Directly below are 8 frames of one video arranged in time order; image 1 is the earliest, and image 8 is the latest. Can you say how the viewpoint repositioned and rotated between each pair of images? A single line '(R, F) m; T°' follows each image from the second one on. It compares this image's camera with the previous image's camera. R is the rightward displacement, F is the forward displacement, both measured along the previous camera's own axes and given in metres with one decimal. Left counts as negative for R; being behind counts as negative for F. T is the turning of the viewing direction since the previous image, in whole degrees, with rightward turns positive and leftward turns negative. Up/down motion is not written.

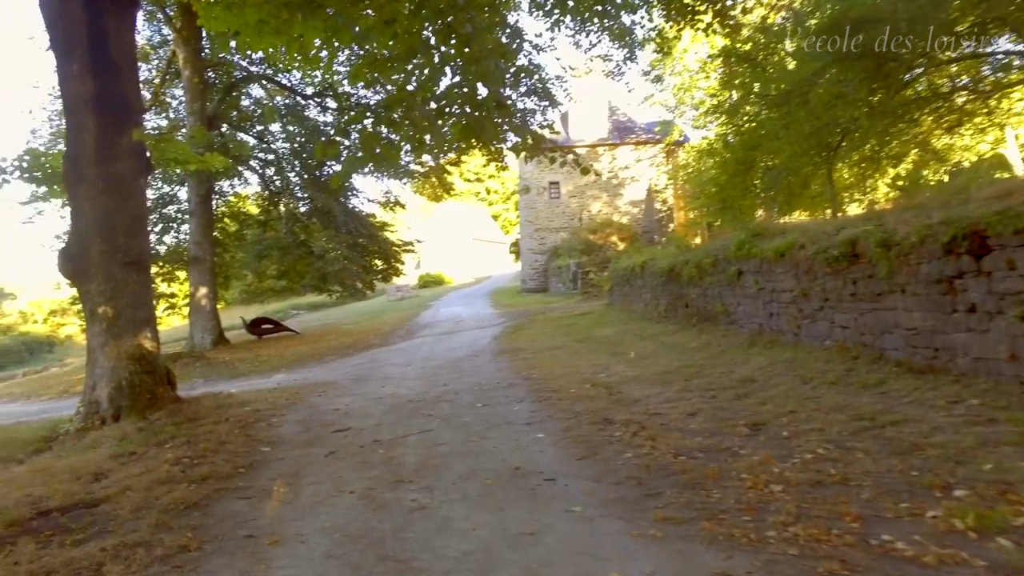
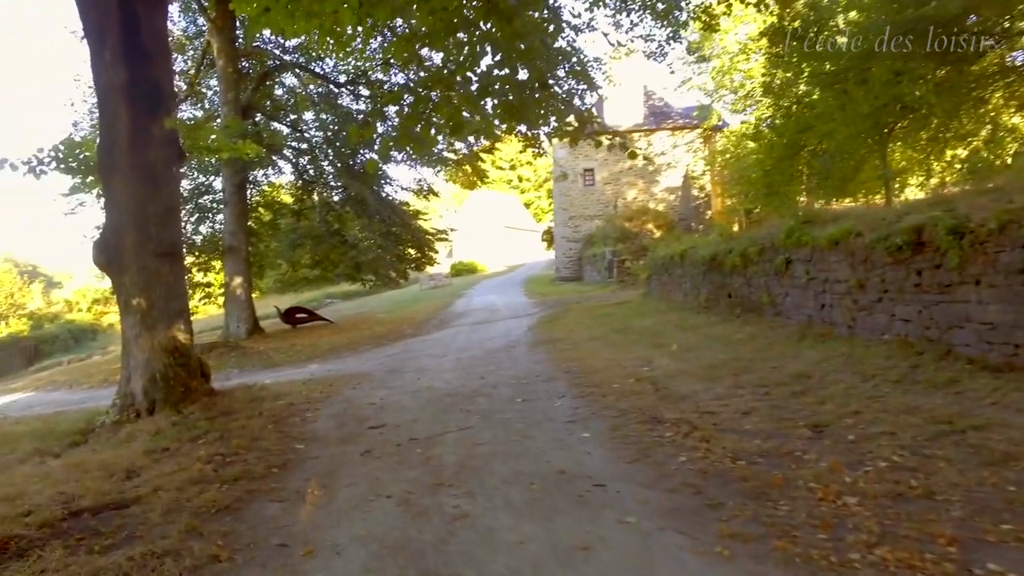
(-0.1, +0.3) m; -3°
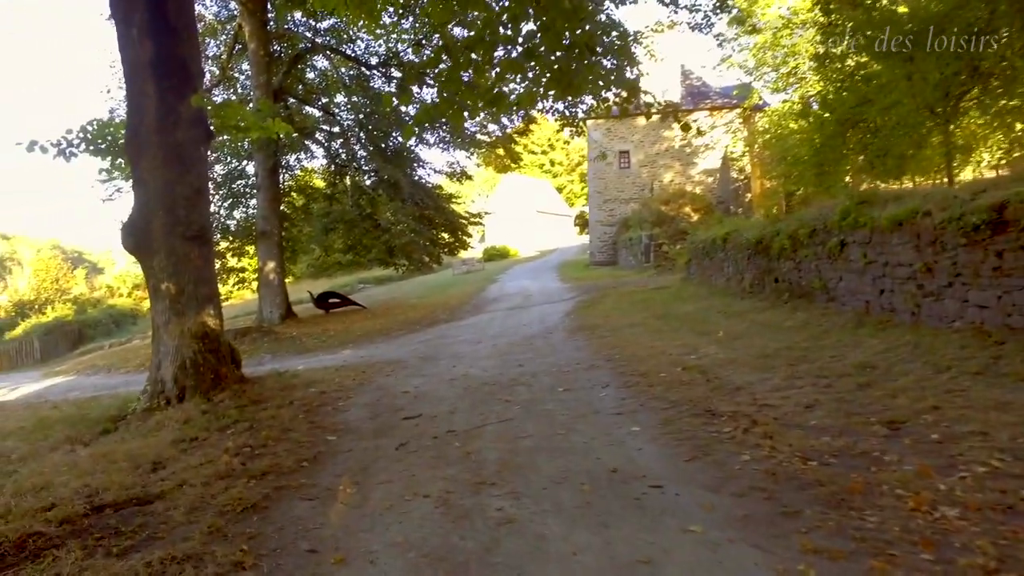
(-0.1, +0.4) m; -2°
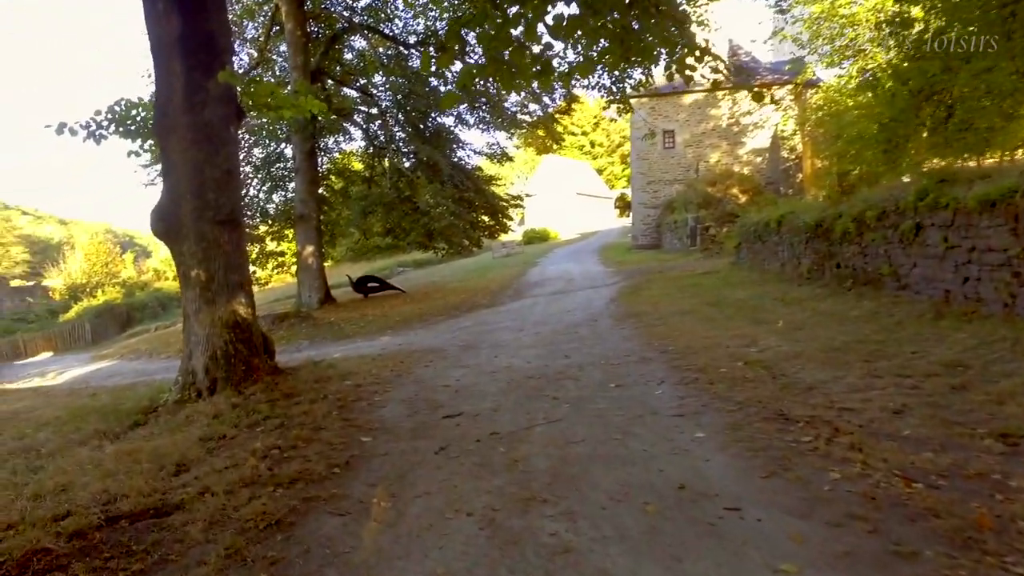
(-0.1, +0.5) m; -3°
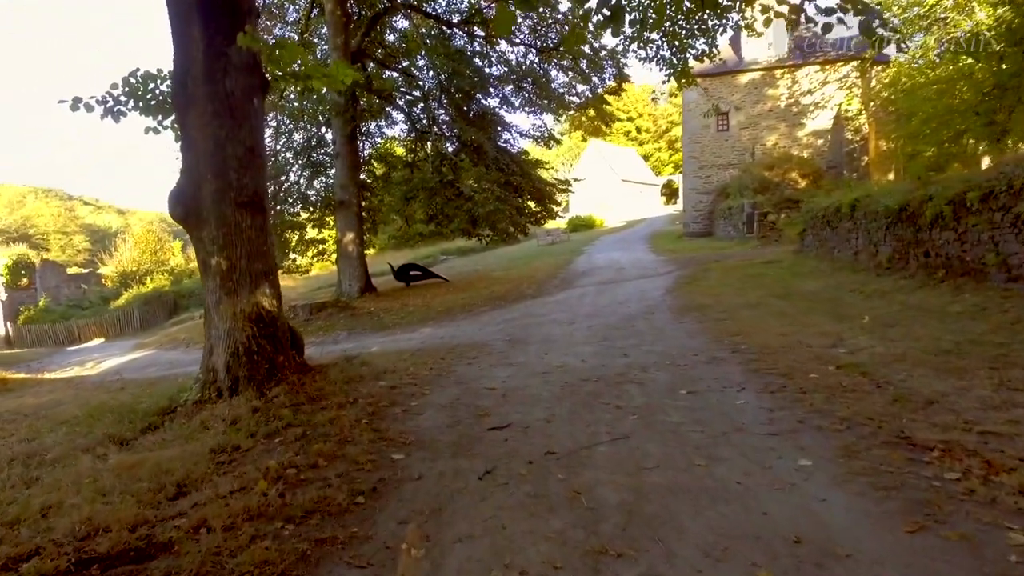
(-0.1, +0.9) m; -3°
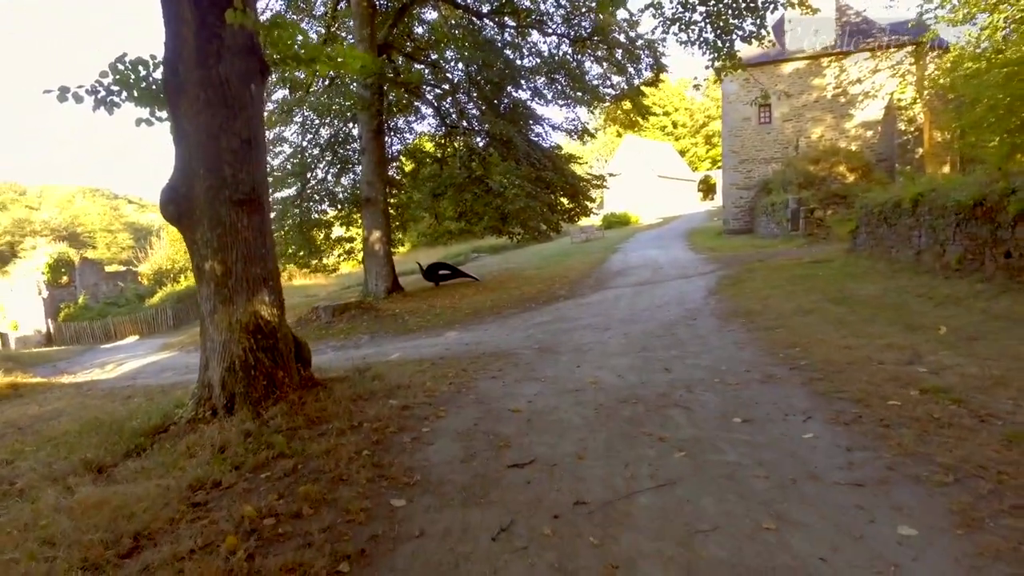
(+0.1, +0.8) m; -3°
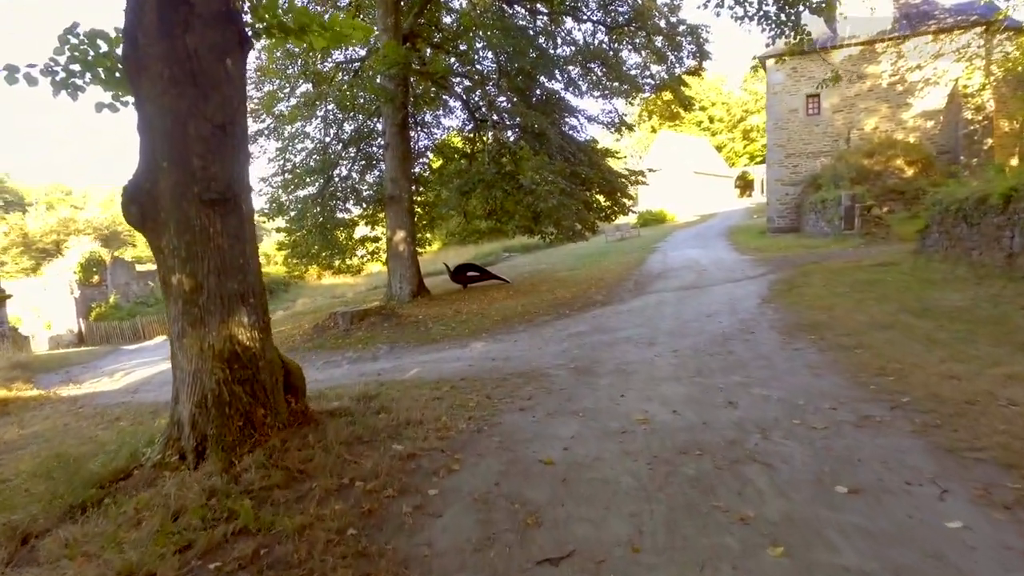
(0.0, +1.2) m; -3°
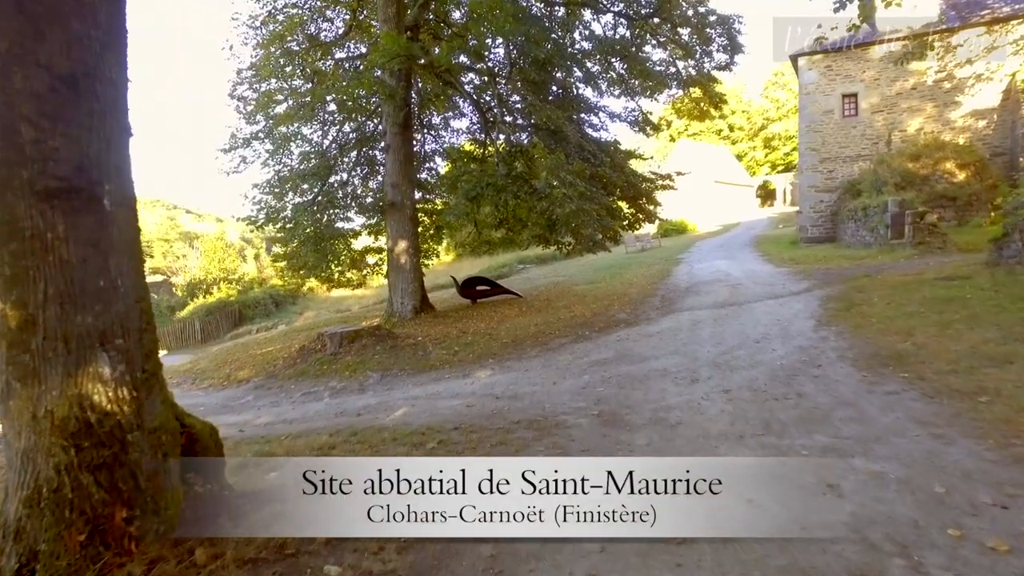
(+0.1, +1.8) m; -1°
